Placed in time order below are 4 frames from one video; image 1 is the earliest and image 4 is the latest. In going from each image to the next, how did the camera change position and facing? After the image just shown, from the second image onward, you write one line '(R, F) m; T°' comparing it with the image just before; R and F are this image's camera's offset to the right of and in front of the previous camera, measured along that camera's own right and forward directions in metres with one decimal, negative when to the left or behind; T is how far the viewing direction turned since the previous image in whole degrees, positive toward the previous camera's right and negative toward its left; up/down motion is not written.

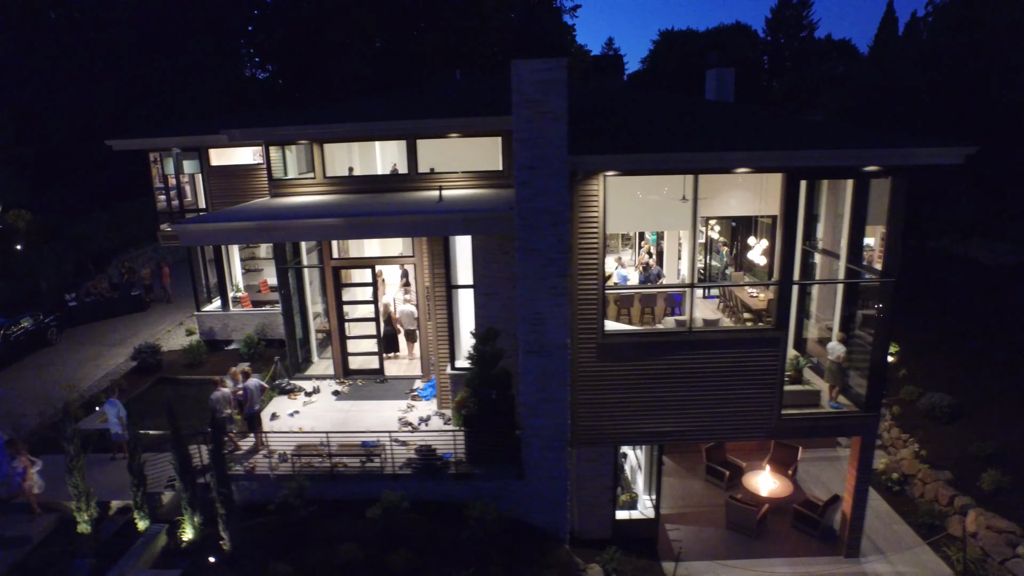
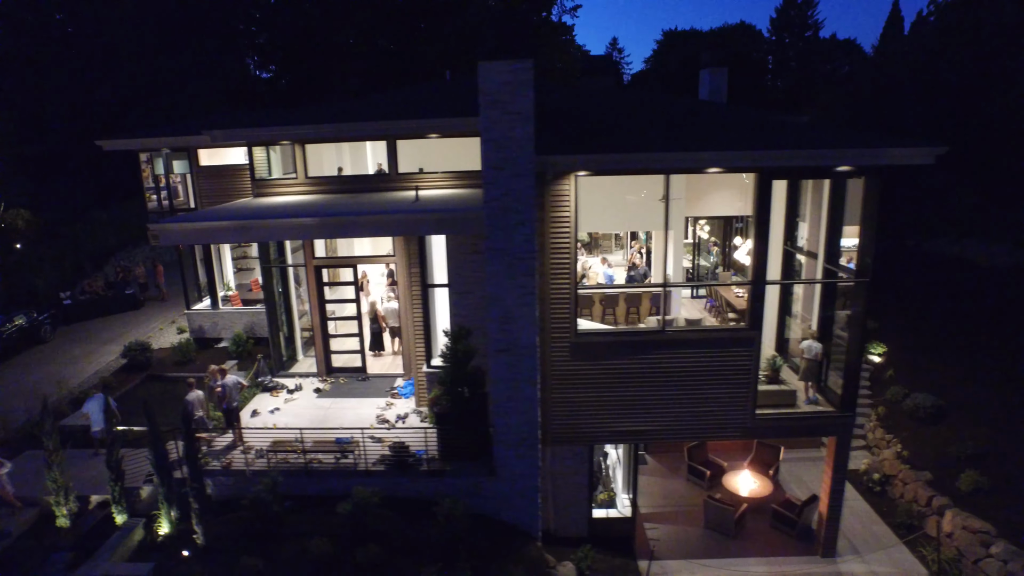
(+0.6, -0.1) m; -1°
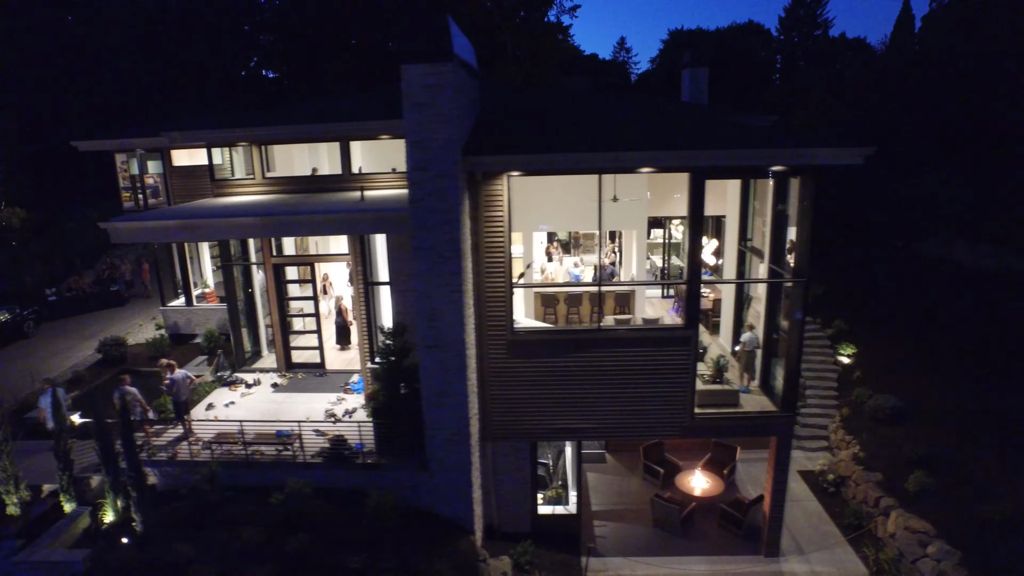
(+1.4, -0.2) m; -2°
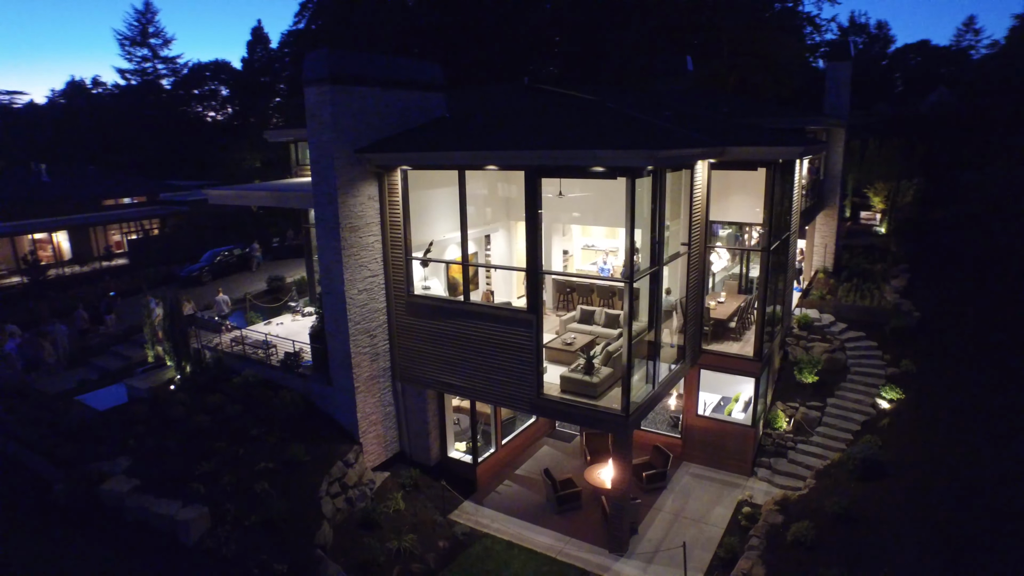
(+8.6, +0.2) m; -29°
